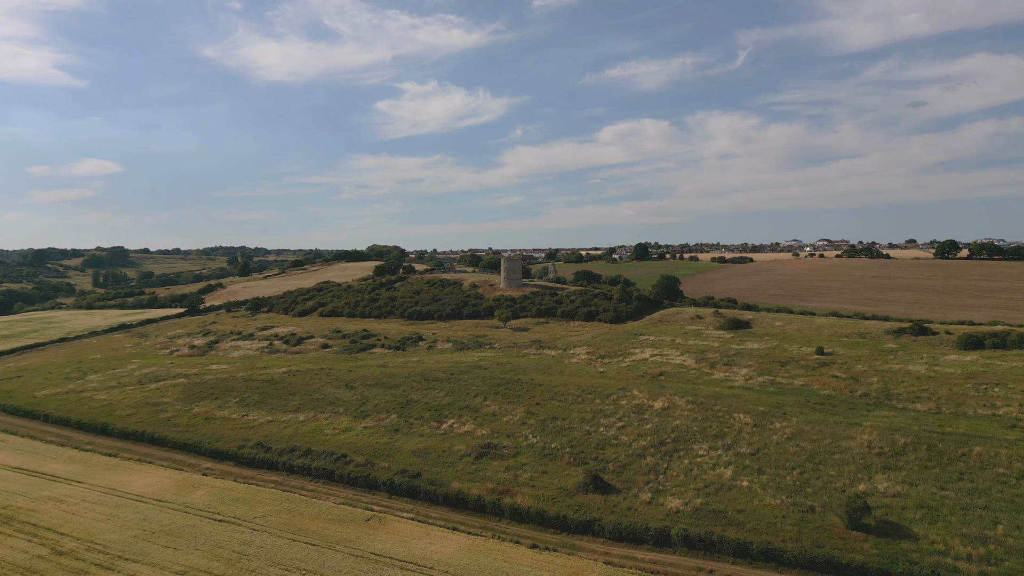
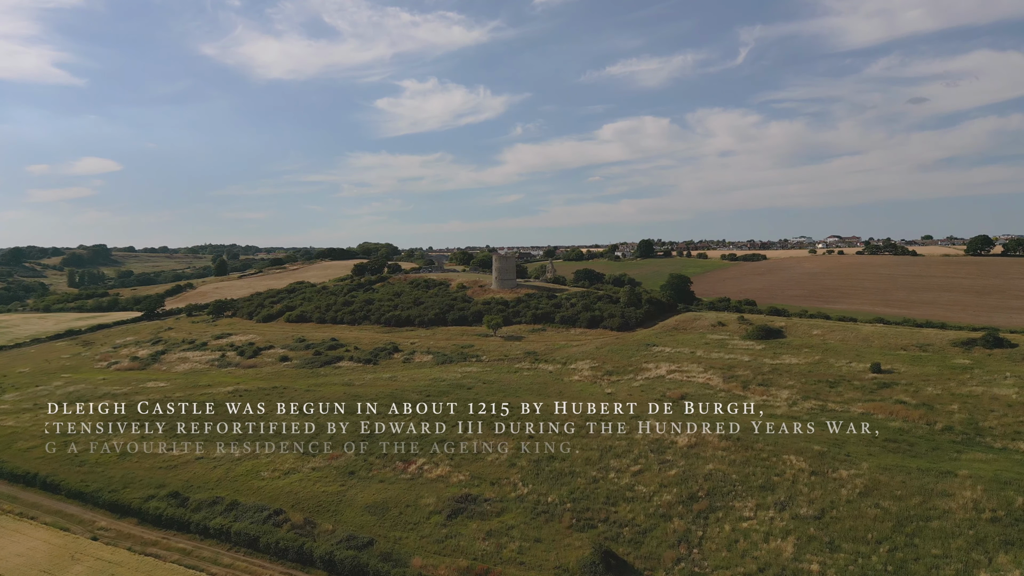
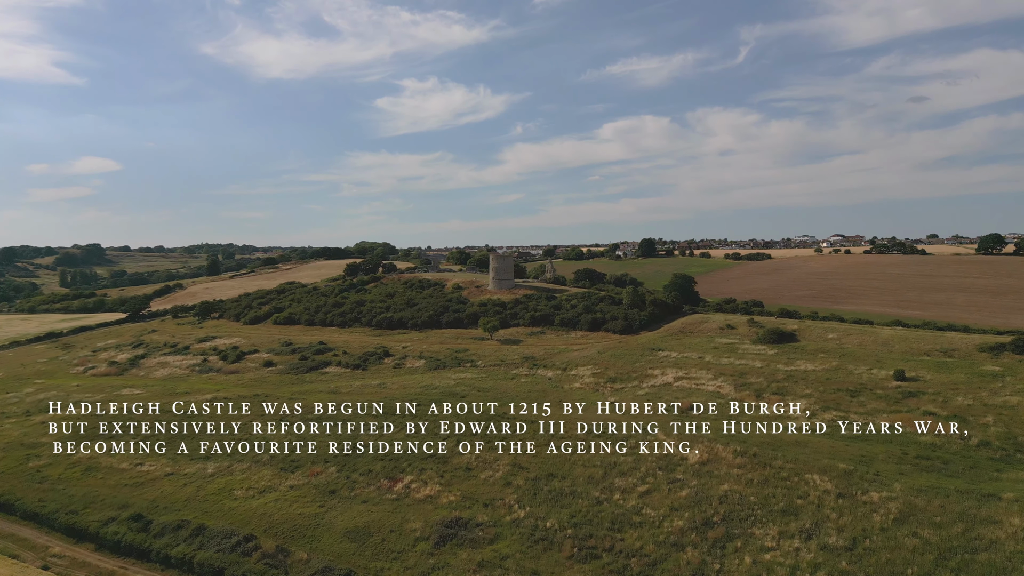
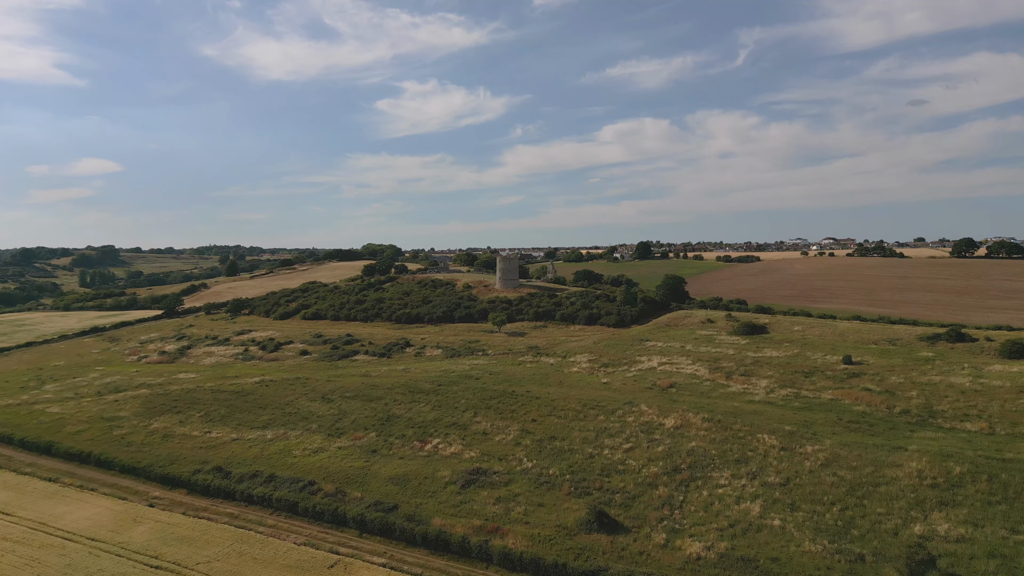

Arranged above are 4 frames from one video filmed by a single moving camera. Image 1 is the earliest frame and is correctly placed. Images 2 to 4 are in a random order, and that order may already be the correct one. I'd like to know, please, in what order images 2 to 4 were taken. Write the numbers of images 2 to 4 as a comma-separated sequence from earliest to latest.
4, 2, 3
